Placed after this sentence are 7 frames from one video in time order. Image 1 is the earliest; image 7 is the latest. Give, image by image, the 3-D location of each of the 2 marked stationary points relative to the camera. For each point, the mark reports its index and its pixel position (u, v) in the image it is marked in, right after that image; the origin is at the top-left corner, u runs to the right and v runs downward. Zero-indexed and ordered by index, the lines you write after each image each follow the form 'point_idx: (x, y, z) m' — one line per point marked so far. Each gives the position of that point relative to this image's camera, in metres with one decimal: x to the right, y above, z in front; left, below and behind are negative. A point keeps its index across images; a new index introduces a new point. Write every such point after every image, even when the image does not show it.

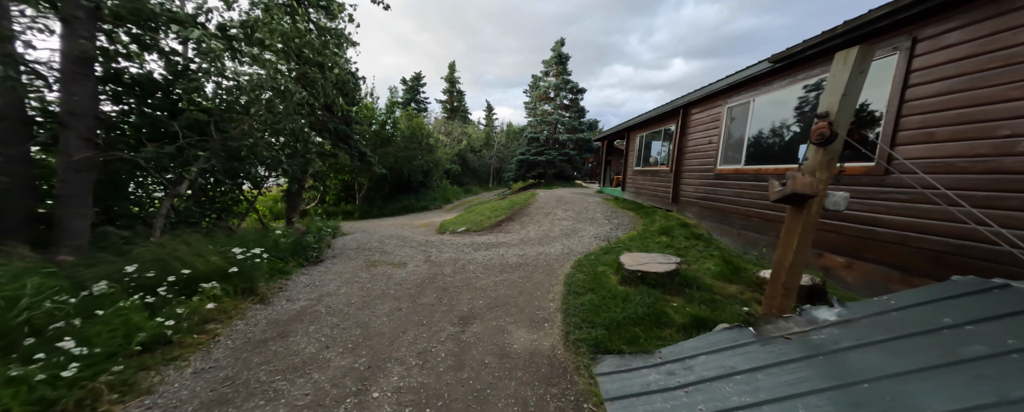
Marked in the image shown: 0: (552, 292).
0: (+0.5, -1.1, +4.0) m
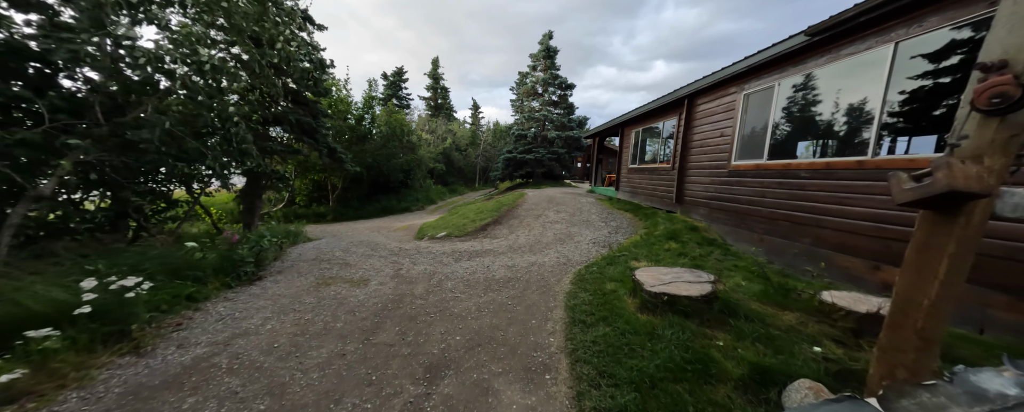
0: (+0.4, -1.2, +3.1) m
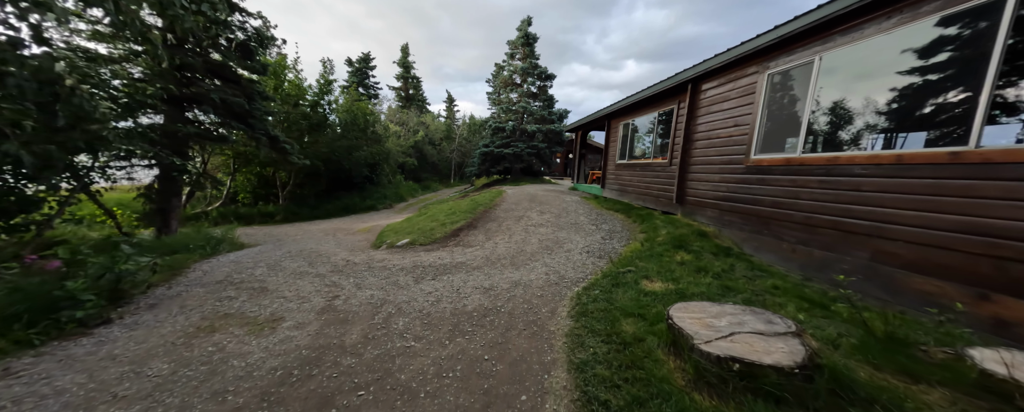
0: (+0.3, -1.2, +2.0) m
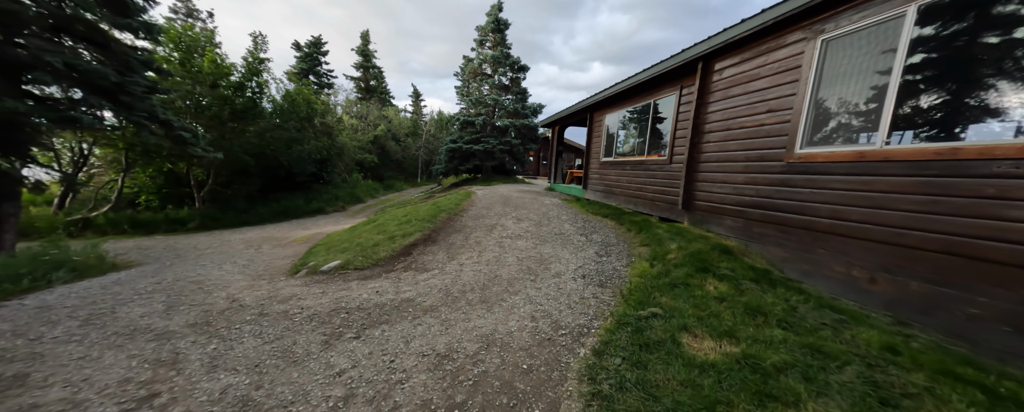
0: (+0.2, -1.4, +0.6) m
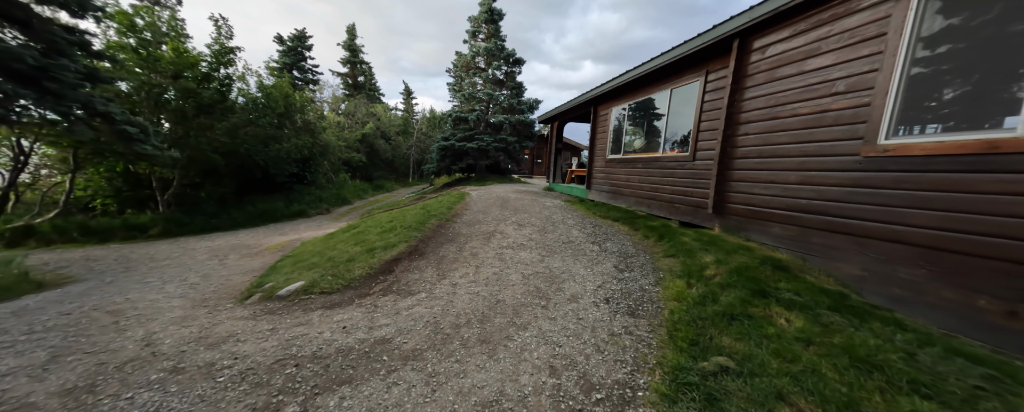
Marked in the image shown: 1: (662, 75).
0: (+0.3, -1.5, -0.2) m
1: (+3.1, +2.7, +6.2) m
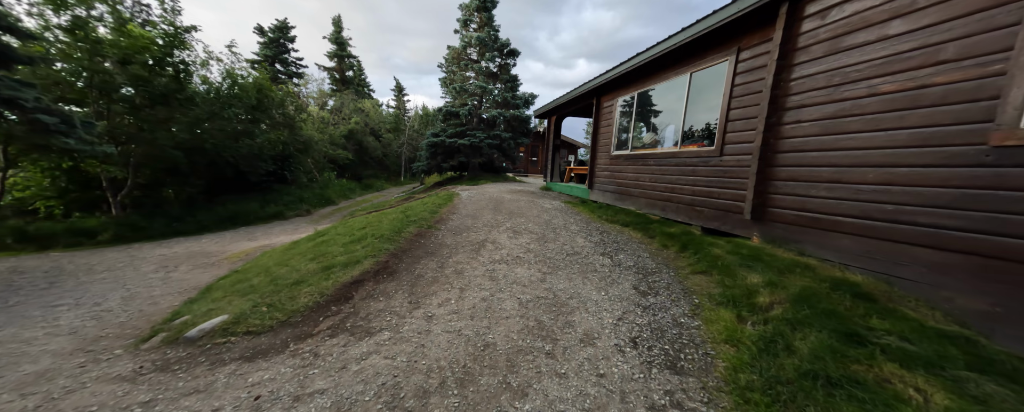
0: (+0.3, -1.5, -1.1) m
1: (+3.0, +2.6, +5.4) m
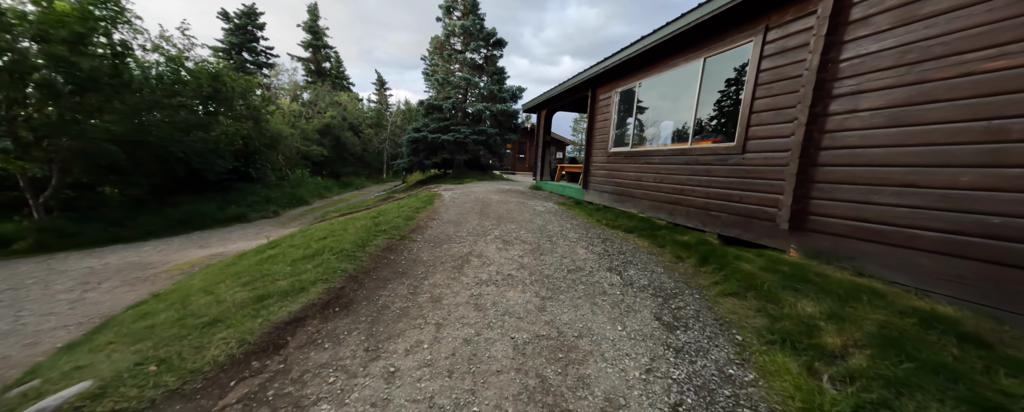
0: (+0.5, -1.7, -1.8) m
1: (+2.8, +2.6, +4.8) m
